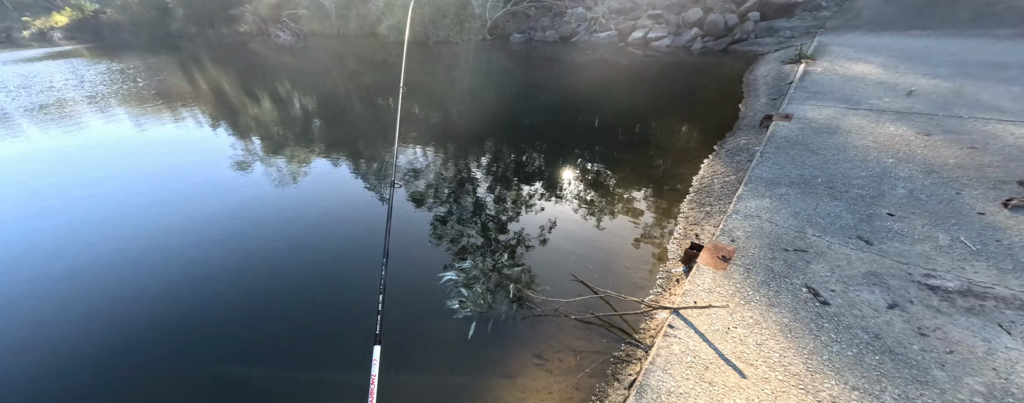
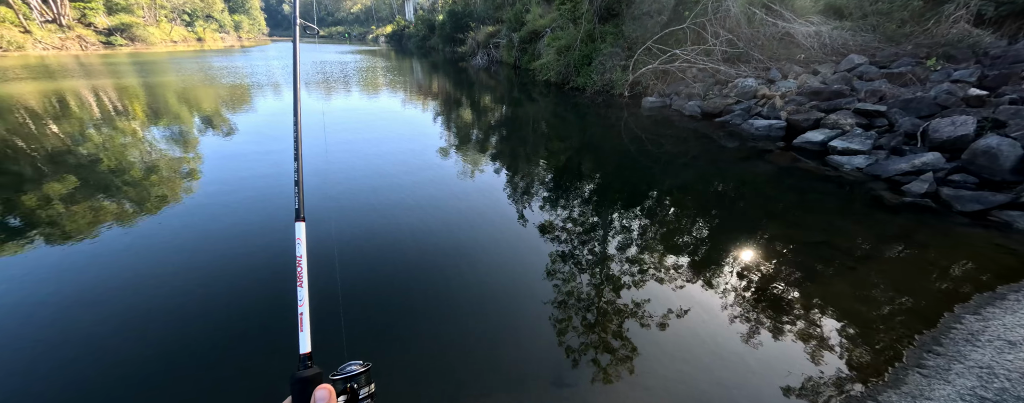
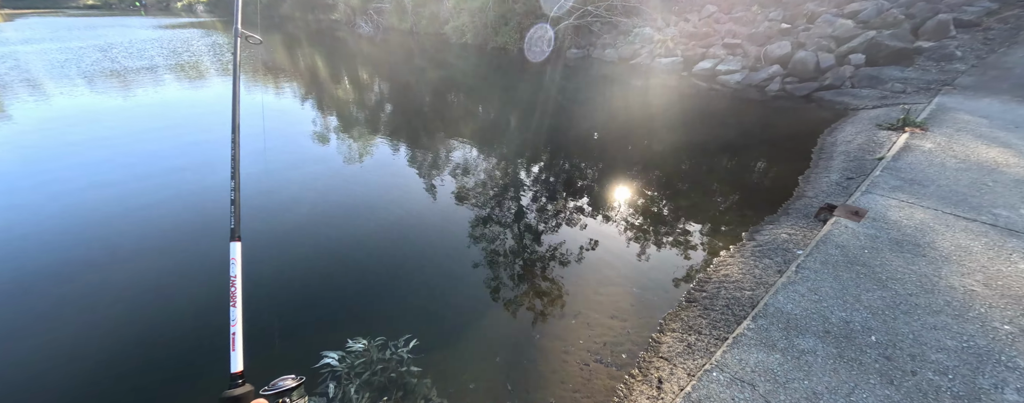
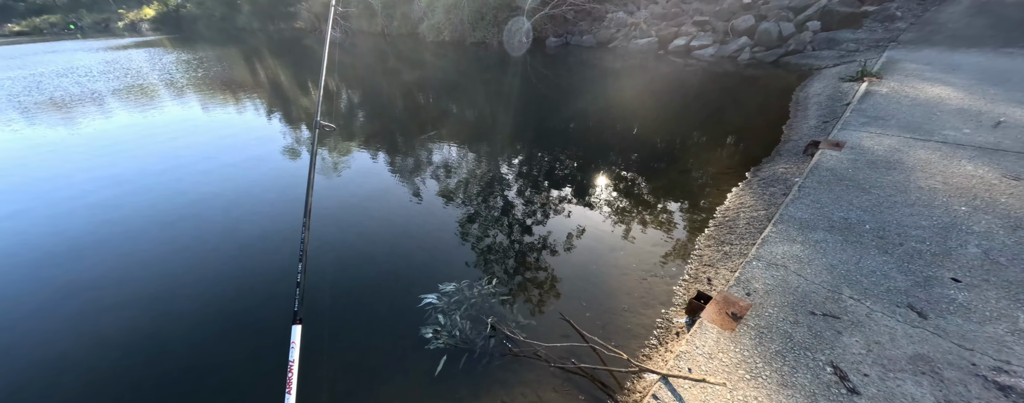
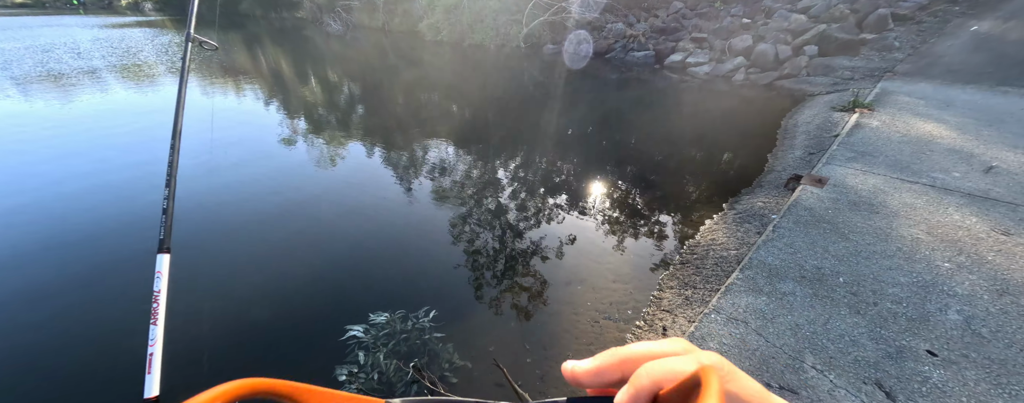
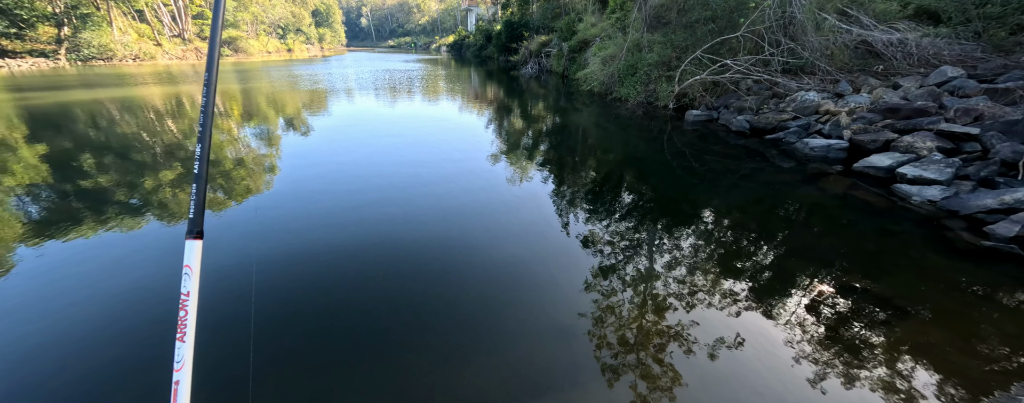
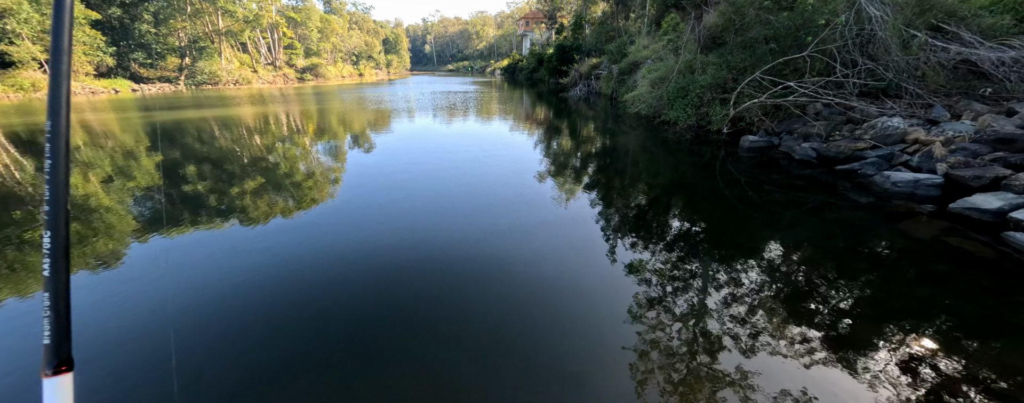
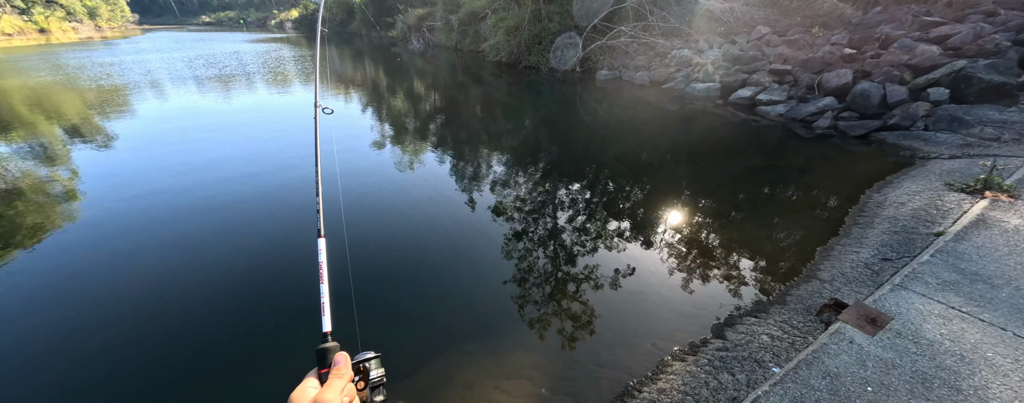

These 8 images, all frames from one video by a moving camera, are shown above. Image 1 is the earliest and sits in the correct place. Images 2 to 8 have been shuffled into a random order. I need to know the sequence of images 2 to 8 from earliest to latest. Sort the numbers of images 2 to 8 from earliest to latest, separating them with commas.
4, 5, 3, 8, 2, 6, 7
